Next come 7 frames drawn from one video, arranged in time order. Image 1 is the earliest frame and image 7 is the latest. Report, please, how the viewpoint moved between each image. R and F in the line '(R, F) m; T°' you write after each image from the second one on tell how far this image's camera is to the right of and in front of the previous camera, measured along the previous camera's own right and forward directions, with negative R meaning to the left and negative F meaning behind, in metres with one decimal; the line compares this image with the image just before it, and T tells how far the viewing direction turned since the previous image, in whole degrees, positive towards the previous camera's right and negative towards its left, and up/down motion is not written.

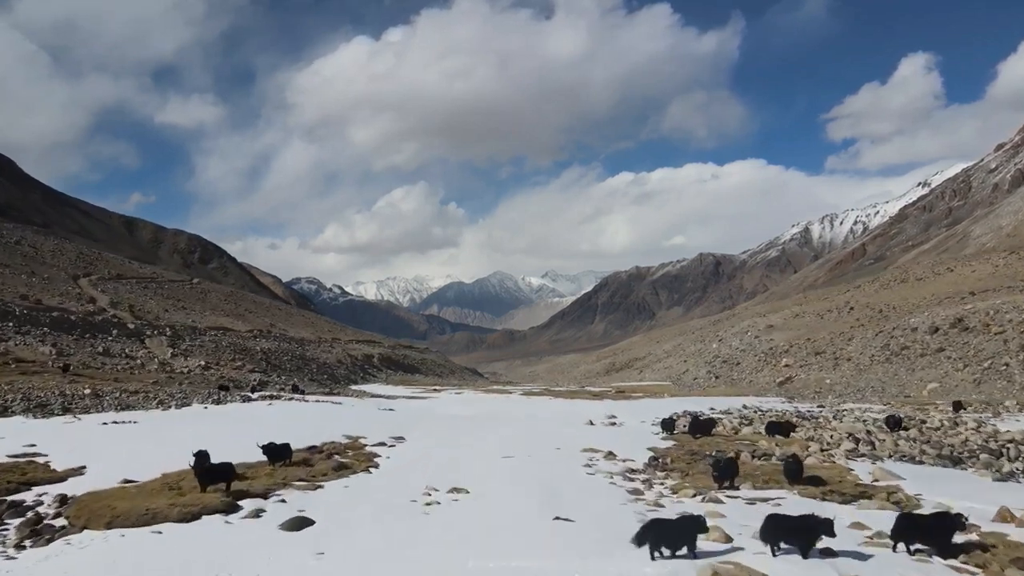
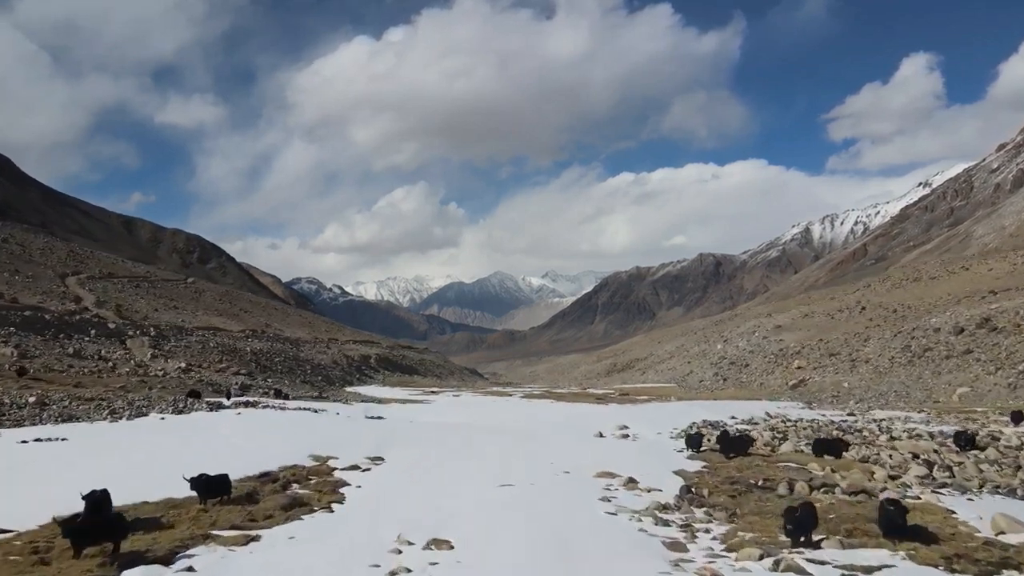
(0.0, +1.8) m; 0°
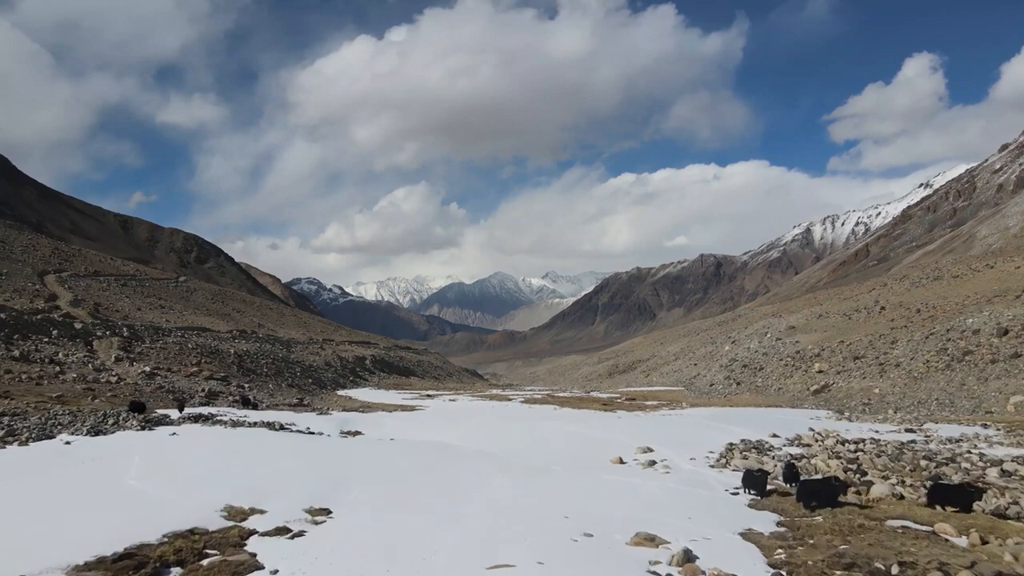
(0.0, +2.8) m; 0°
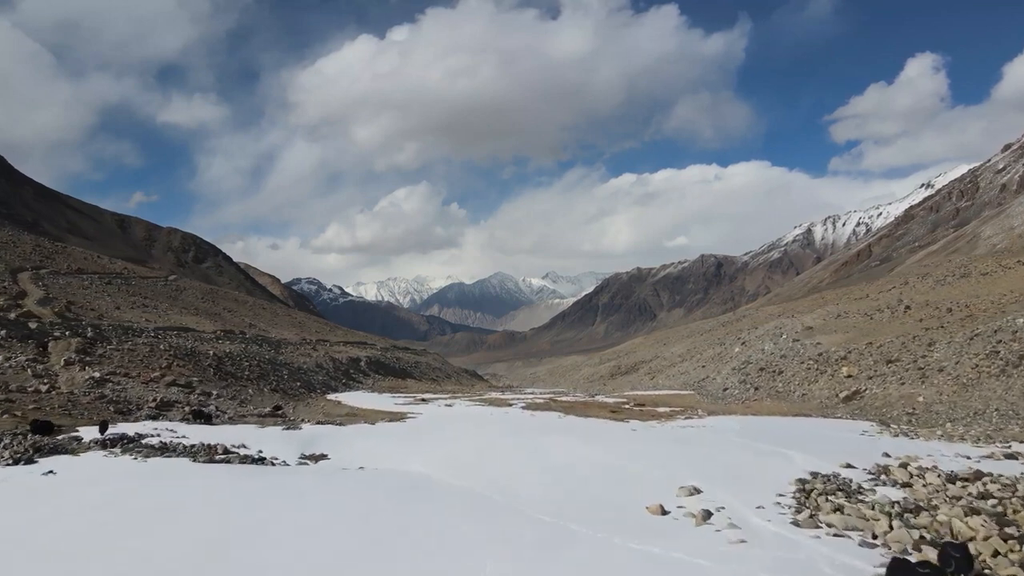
(0.0, +3.2) m; 0°
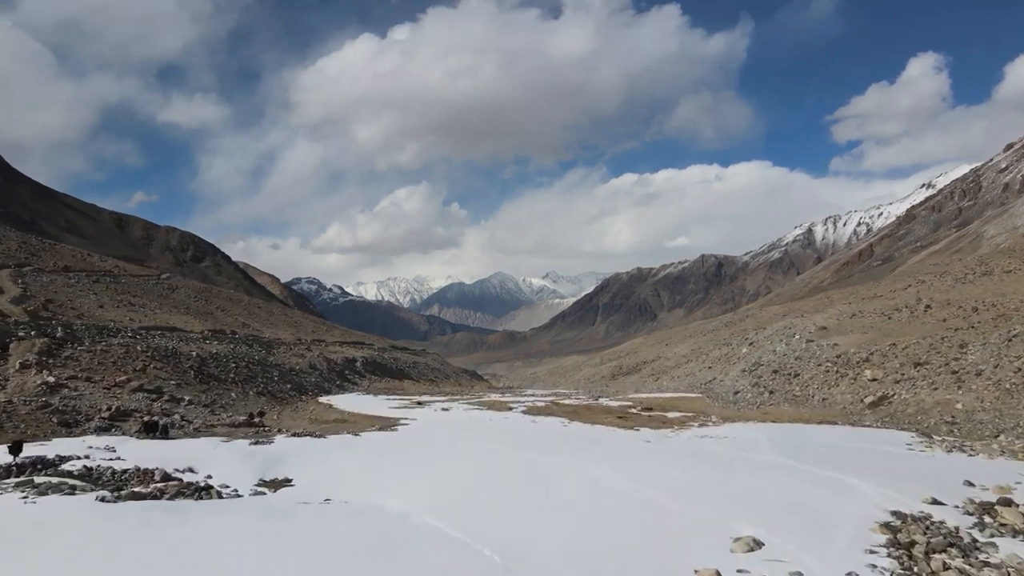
(0.0, +2.3) m; 0°
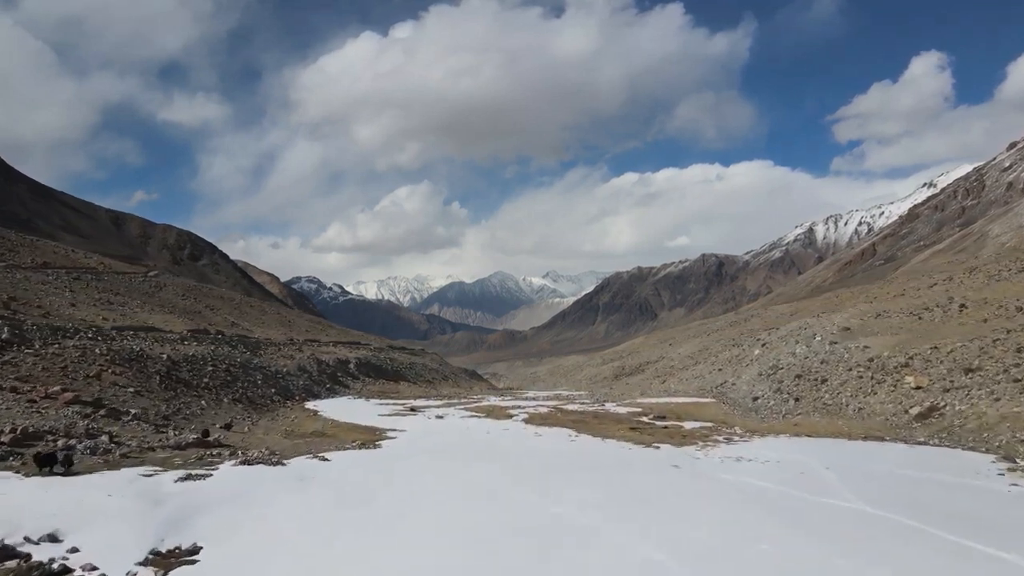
(0.0, +3.4) m; 0°
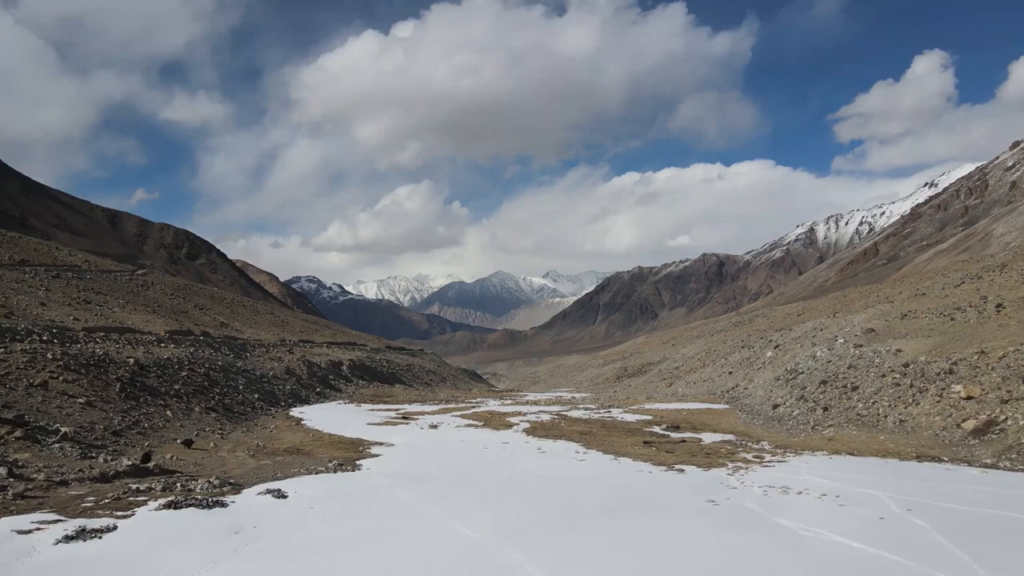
(0.0, +3.2) m; 0°
